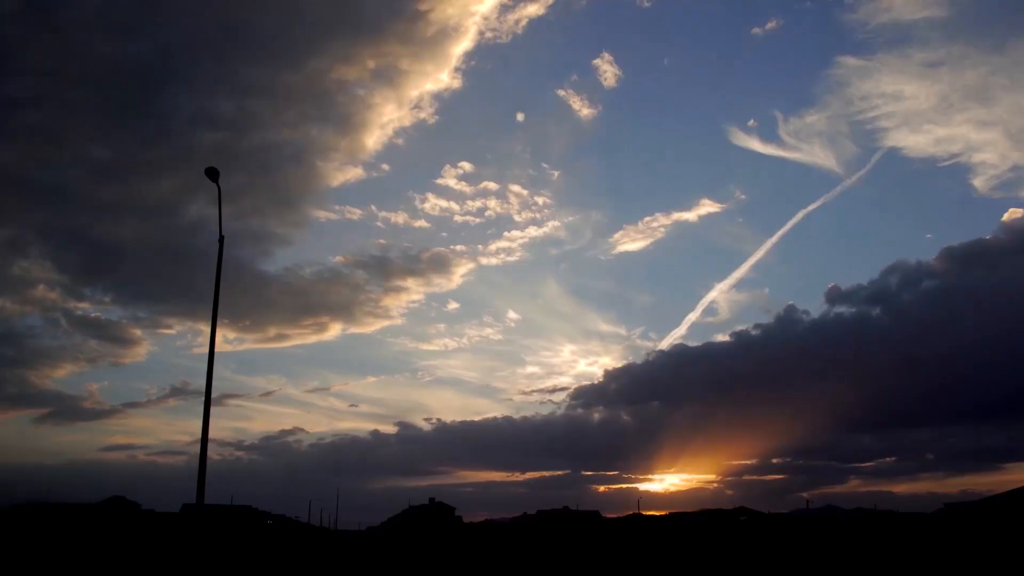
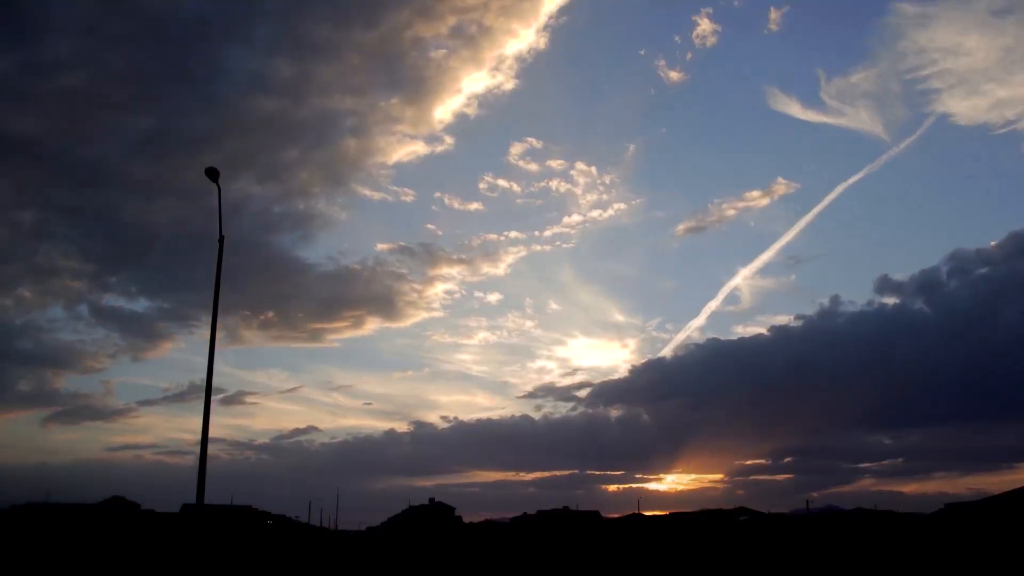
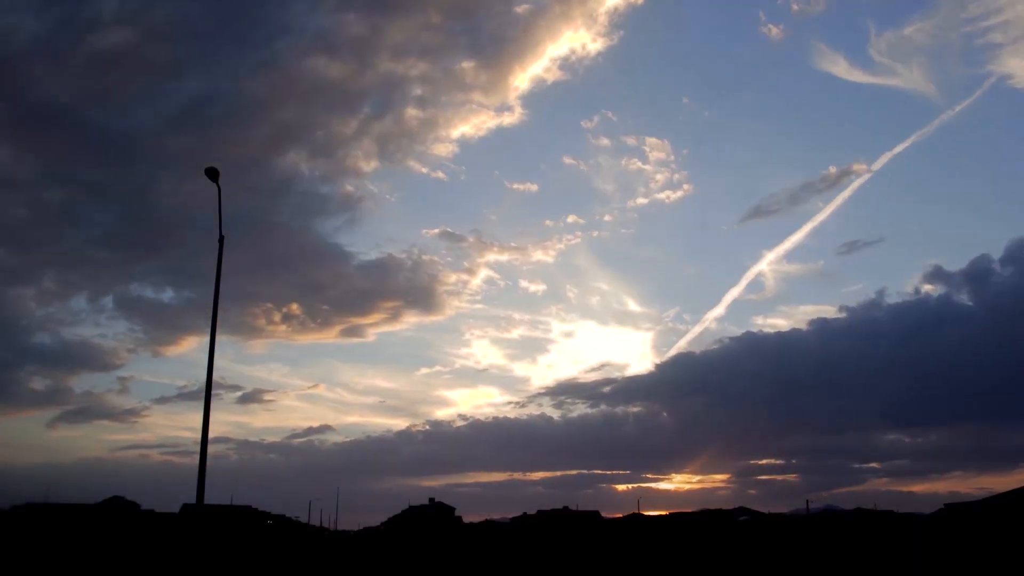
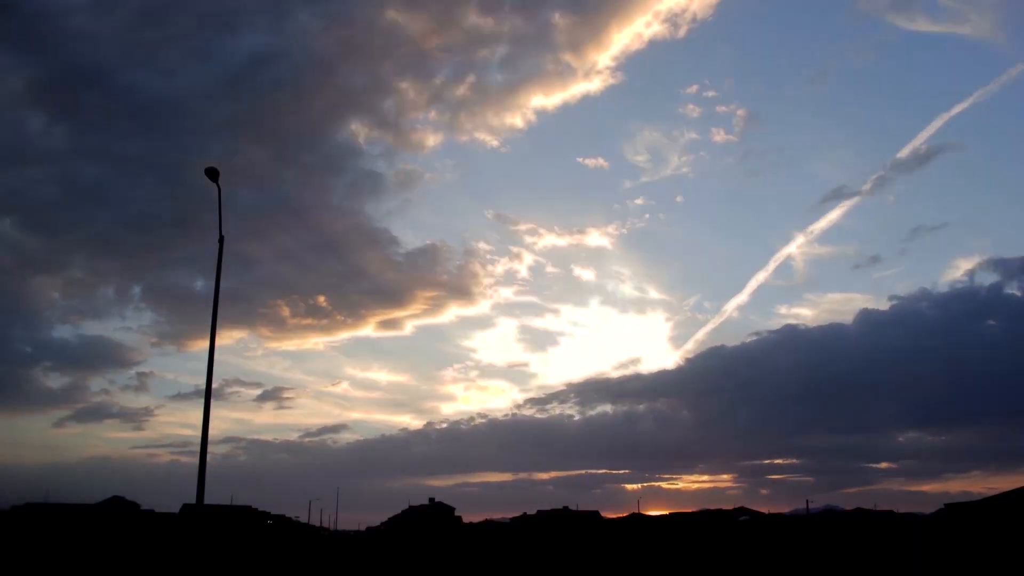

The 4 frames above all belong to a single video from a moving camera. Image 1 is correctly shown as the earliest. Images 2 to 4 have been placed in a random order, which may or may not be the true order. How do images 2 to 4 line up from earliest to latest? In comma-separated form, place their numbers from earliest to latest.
2, 3, 4
